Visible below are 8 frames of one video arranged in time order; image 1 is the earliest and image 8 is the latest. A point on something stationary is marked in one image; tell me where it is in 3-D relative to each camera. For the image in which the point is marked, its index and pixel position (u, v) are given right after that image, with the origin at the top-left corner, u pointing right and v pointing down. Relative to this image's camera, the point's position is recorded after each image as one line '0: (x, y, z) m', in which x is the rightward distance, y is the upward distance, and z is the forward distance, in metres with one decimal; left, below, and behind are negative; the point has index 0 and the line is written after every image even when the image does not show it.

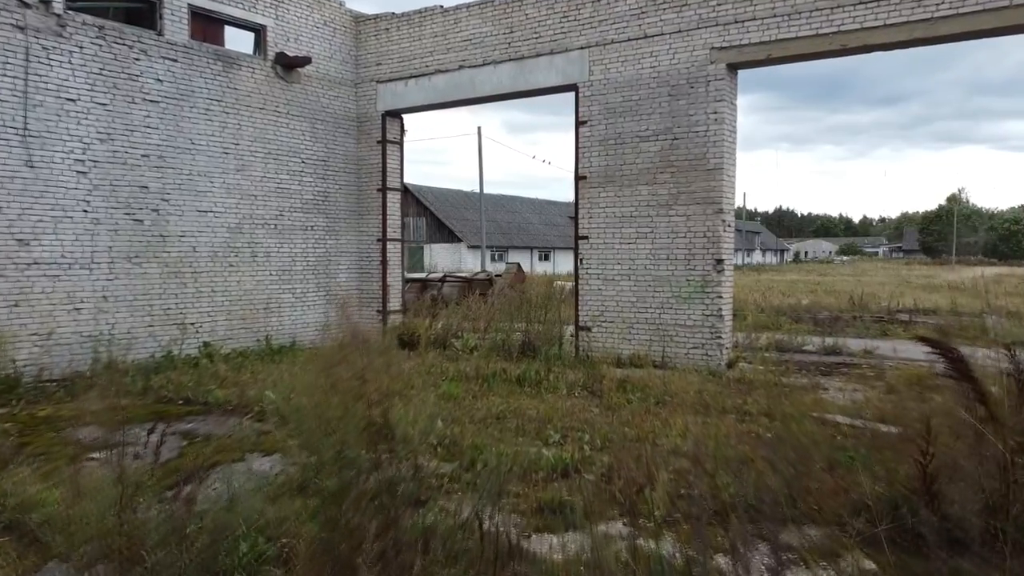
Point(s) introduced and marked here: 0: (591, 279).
0: (+0.6, +0.1, +9.8) m
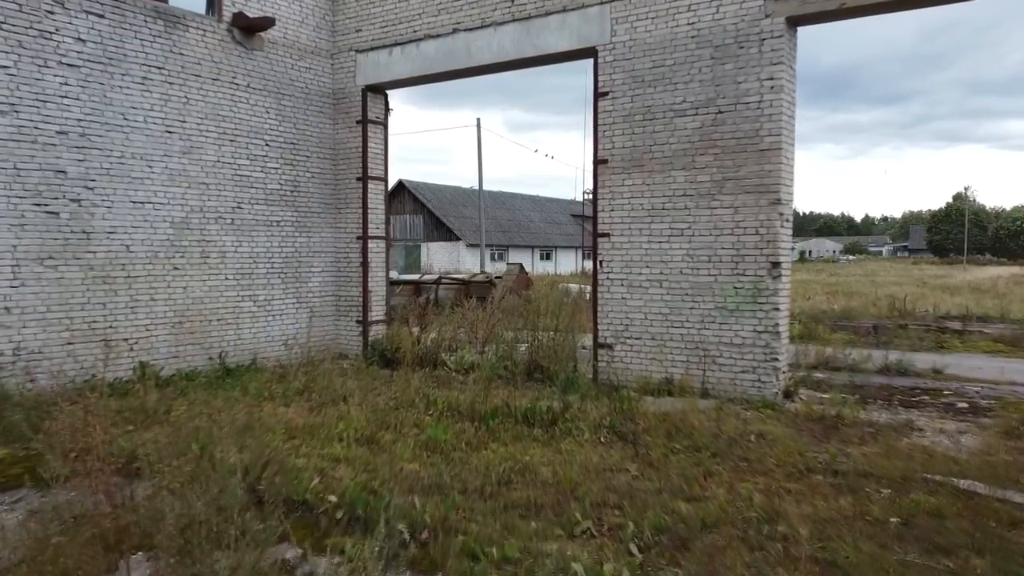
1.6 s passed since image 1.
0: (+0.7, 0.0, +8.0) m
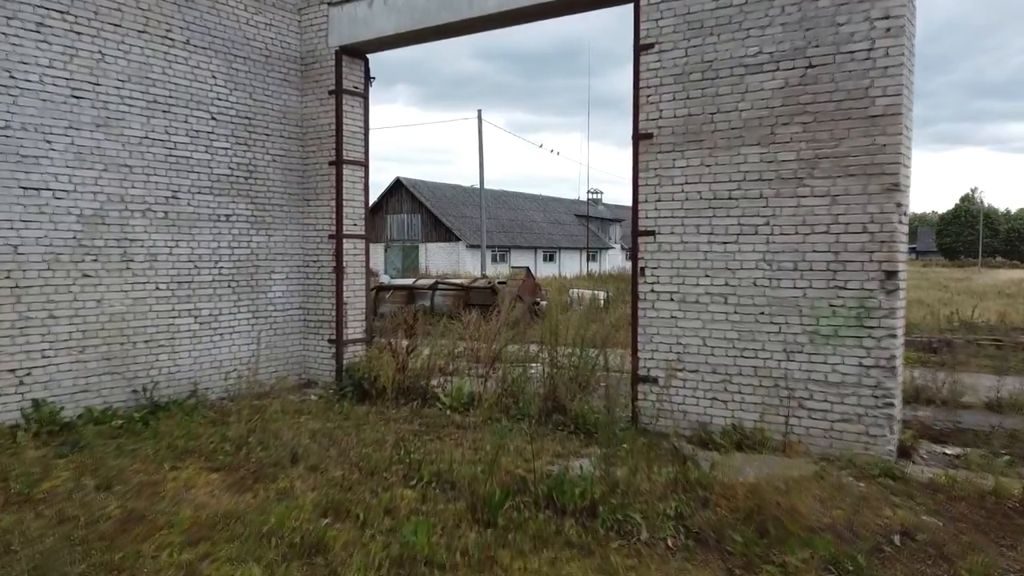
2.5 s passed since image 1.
0: (+0.7, -0.1, +6.1) m
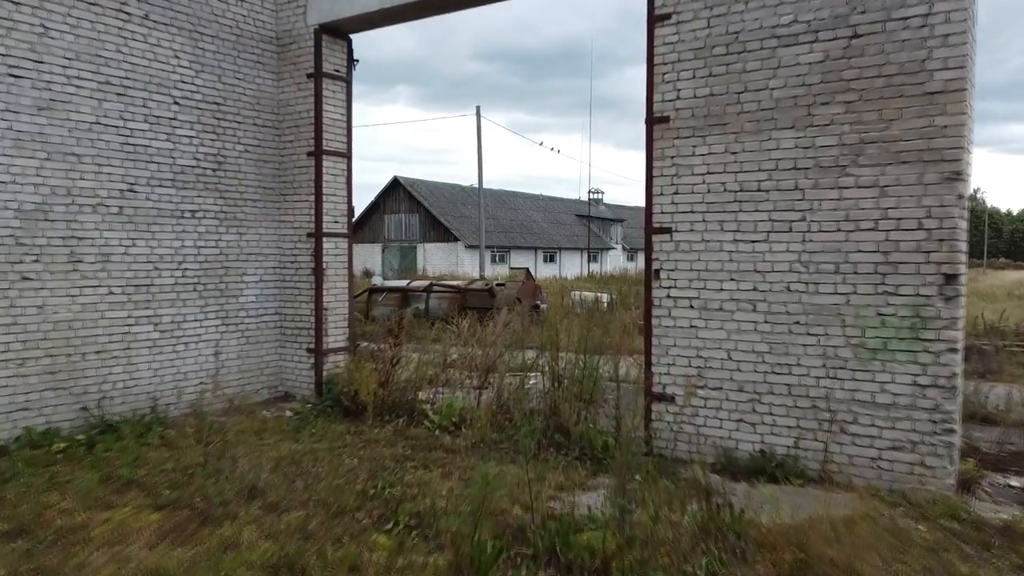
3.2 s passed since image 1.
0: (+0.7, -0.1, +5.3) m
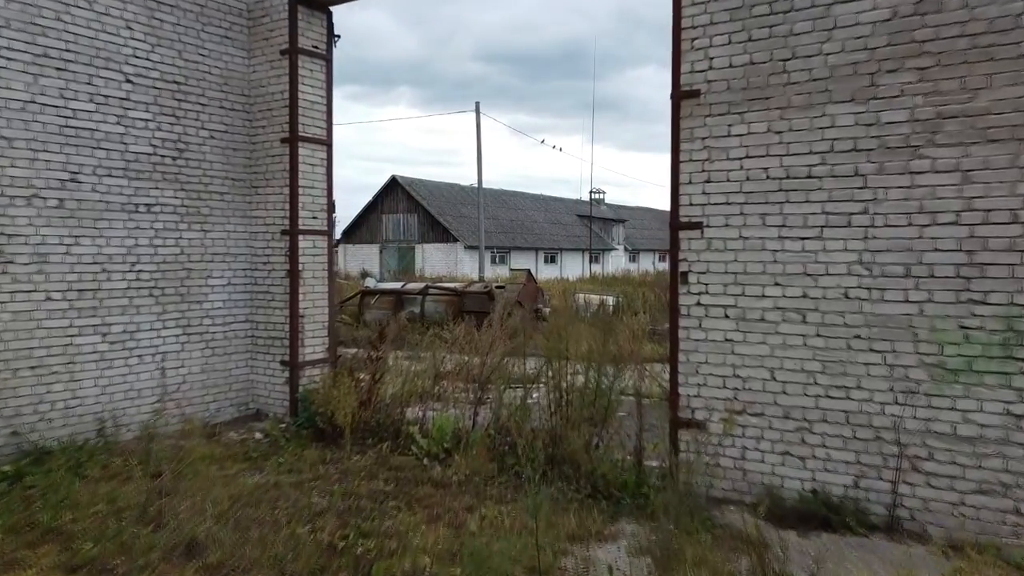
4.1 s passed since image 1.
0: (+0.7, -0.1, +4.5) m
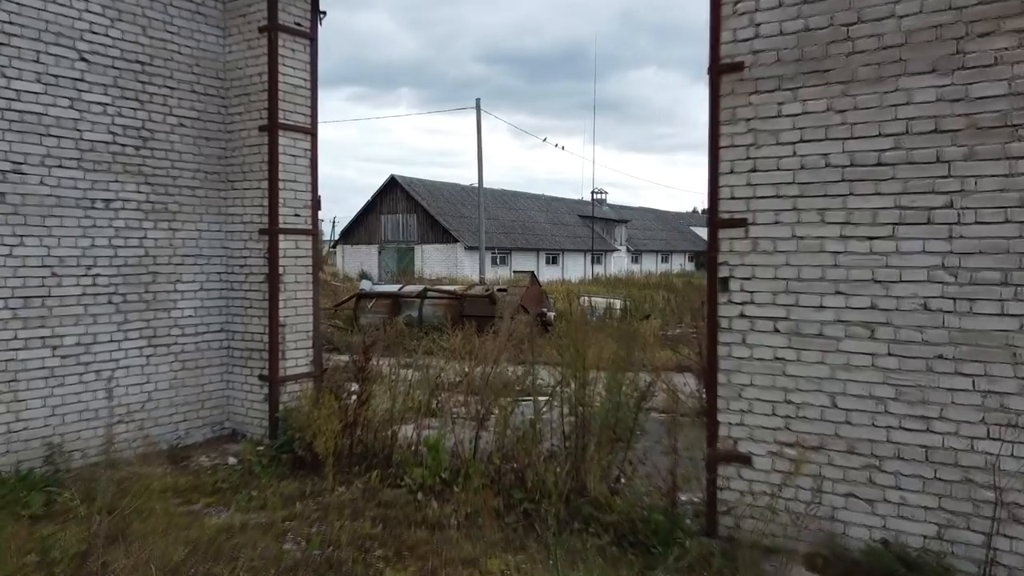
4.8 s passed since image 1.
0: (+0.7, -0.1, +3.8) m
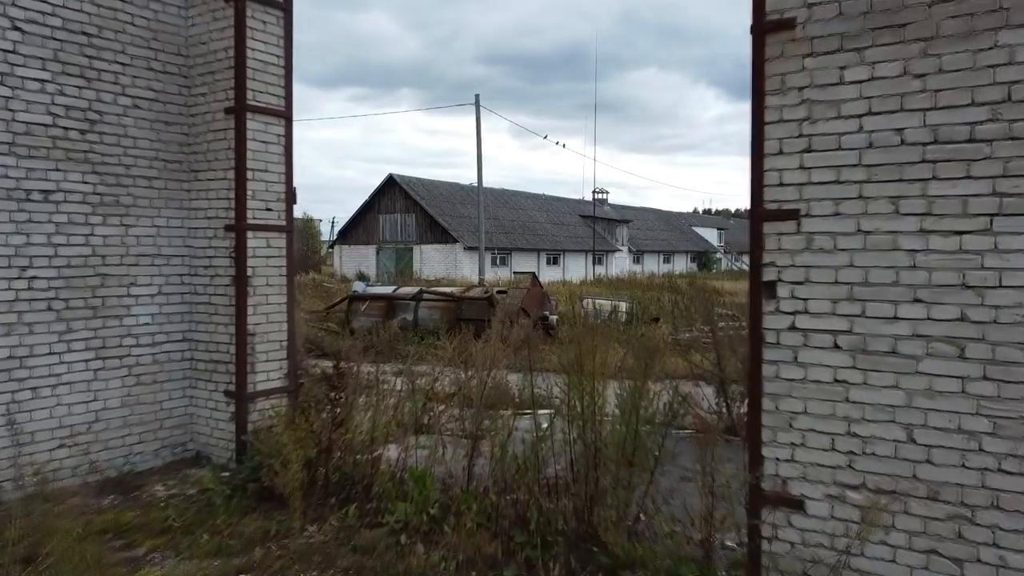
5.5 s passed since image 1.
0: (+0.7, -0.2, +3.1) m
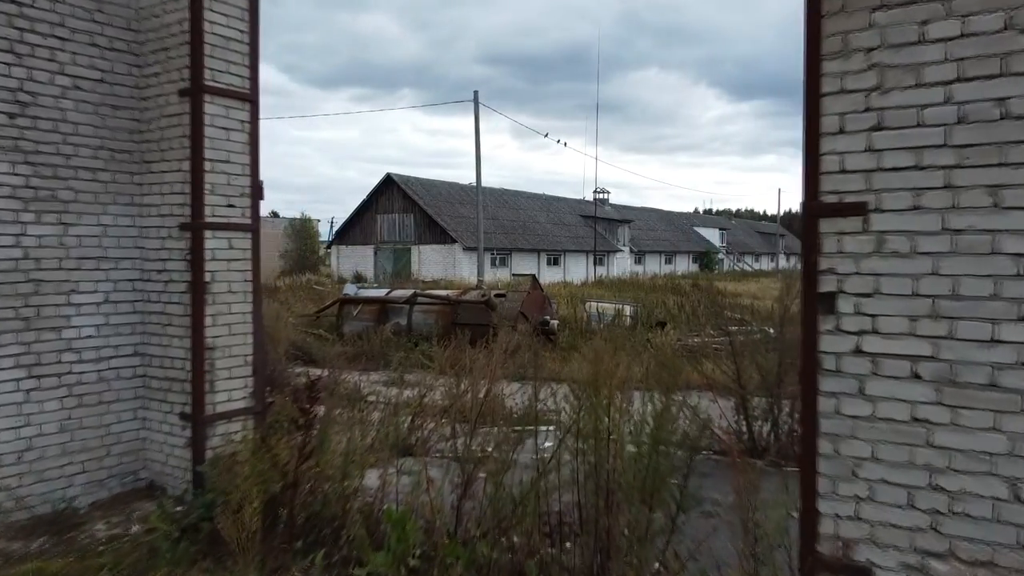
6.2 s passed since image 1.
0: (+0.7, -0.2, +2.4) m
